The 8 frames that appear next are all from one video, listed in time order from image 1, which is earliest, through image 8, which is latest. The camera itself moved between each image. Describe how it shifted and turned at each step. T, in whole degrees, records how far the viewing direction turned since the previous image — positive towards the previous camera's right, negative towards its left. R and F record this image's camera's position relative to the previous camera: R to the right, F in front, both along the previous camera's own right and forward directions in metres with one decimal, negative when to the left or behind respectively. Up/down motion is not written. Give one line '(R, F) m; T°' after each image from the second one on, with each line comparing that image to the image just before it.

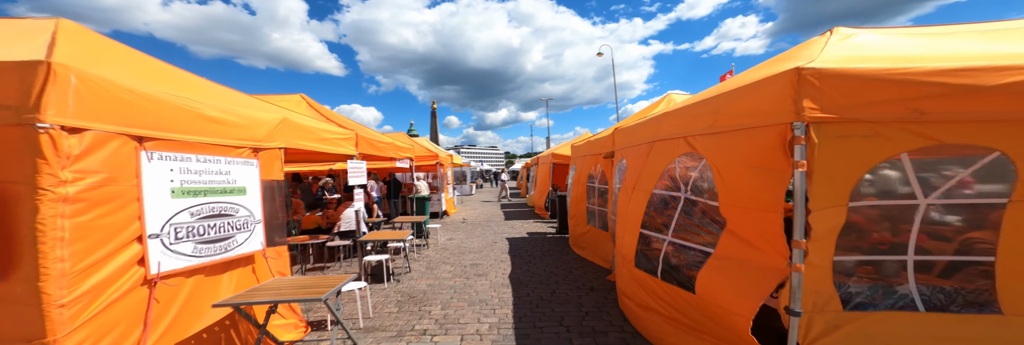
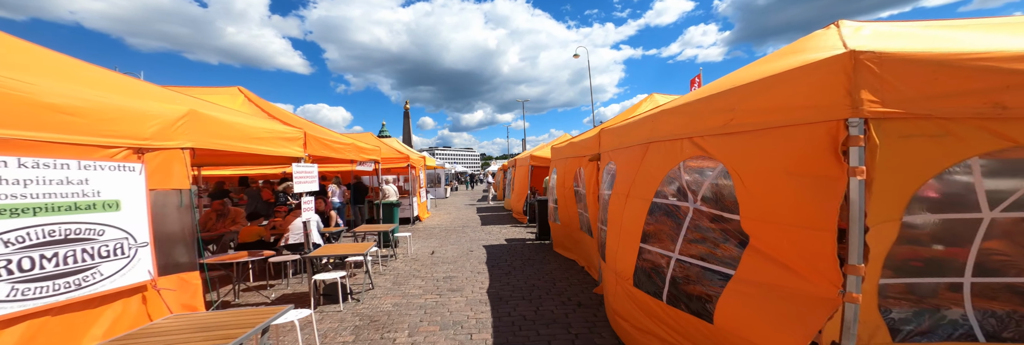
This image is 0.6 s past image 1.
(0.0, +0.5) m; +4°
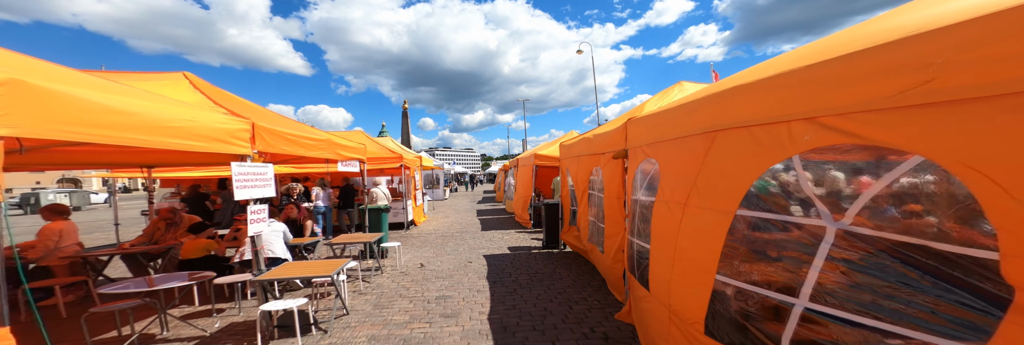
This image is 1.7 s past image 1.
(-0.1, +1.0) m; 0°
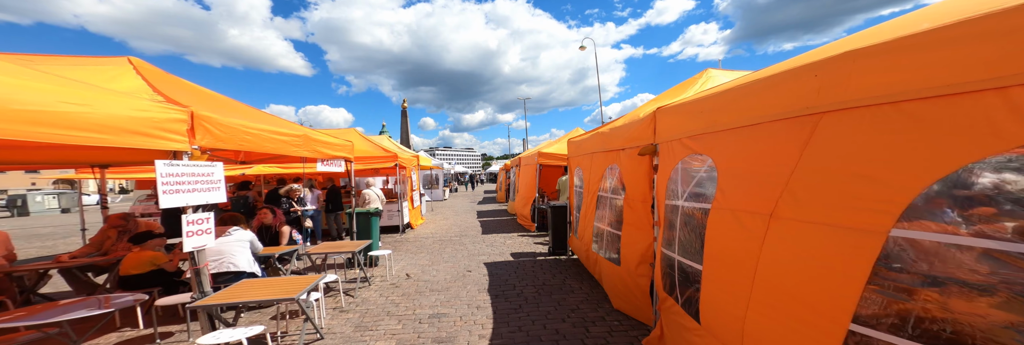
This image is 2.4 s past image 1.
(-0.1, +0.7) m; 0°
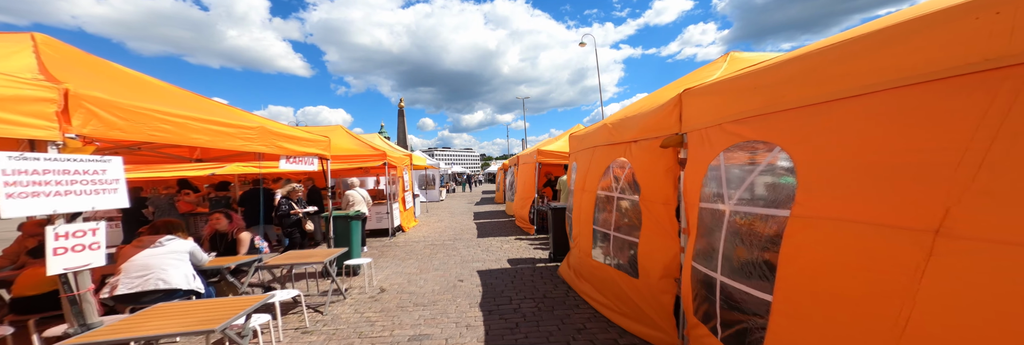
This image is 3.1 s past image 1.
(+0.1, +0.7) m; 0°
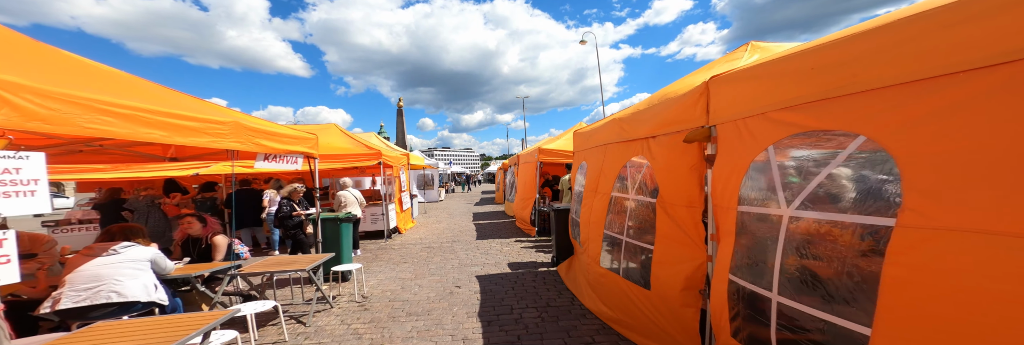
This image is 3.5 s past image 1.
(0.0, +0.4) m; 0°
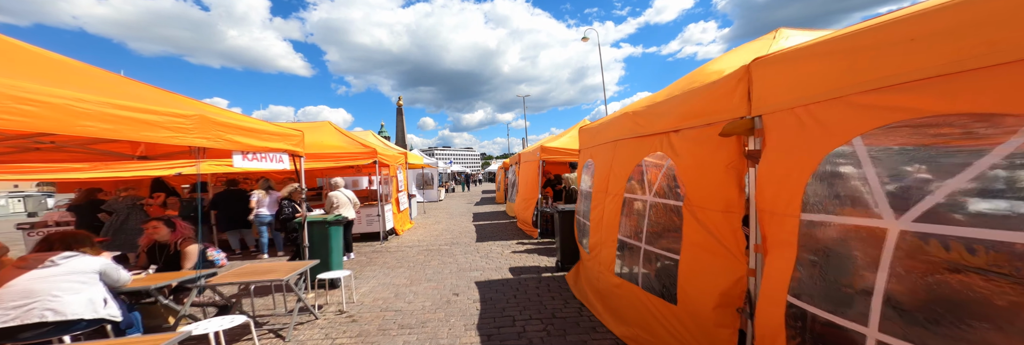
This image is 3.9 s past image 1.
(0.0, +0.4) m; 0°
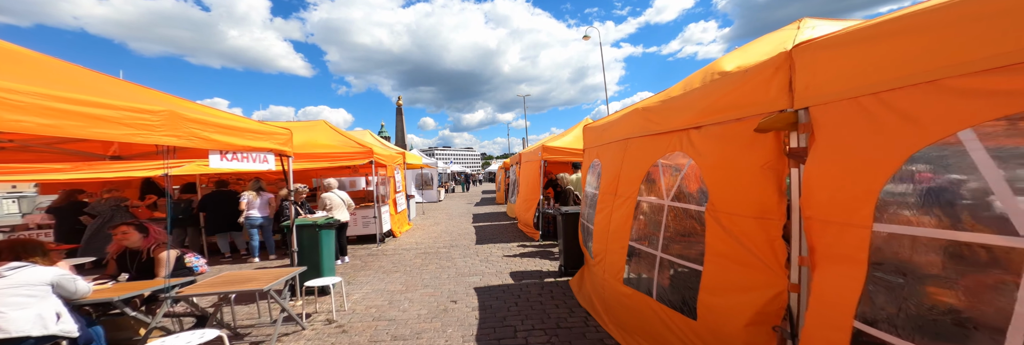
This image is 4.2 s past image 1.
(0.0, +0.3) m; 0°
